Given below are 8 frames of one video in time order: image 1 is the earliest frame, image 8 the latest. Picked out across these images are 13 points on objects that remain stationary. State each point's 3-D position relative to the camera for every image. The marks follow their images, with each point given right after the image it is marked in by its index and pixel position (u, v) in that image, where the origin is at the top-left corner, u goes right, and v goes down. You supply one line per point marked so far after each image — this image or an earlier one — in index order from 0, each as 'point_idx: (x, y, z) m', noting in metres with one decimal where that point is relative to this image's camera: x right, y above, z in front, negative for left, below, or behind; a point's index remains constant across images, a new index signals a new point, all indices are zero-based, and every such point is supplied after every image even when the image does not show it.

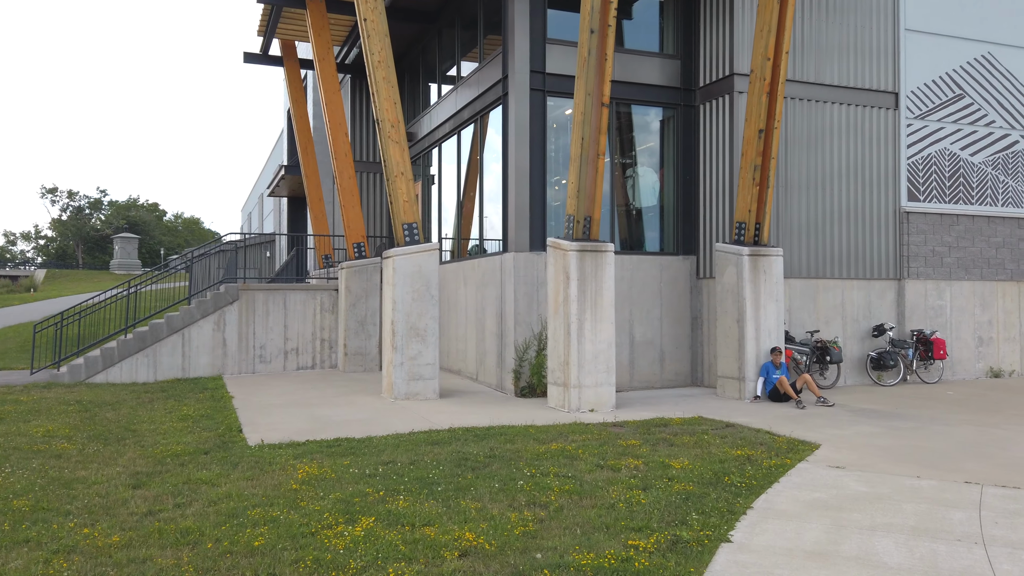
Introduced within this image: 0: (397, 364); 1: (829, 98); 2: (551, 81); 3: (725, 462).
0: (-1.7, -1.2, +11.7) m
1: (+5.5, +3.3, +13.5) m
2: (+0.7, +3.5, +13.0) m
3: (+1.9, -1.6, +7.0) m
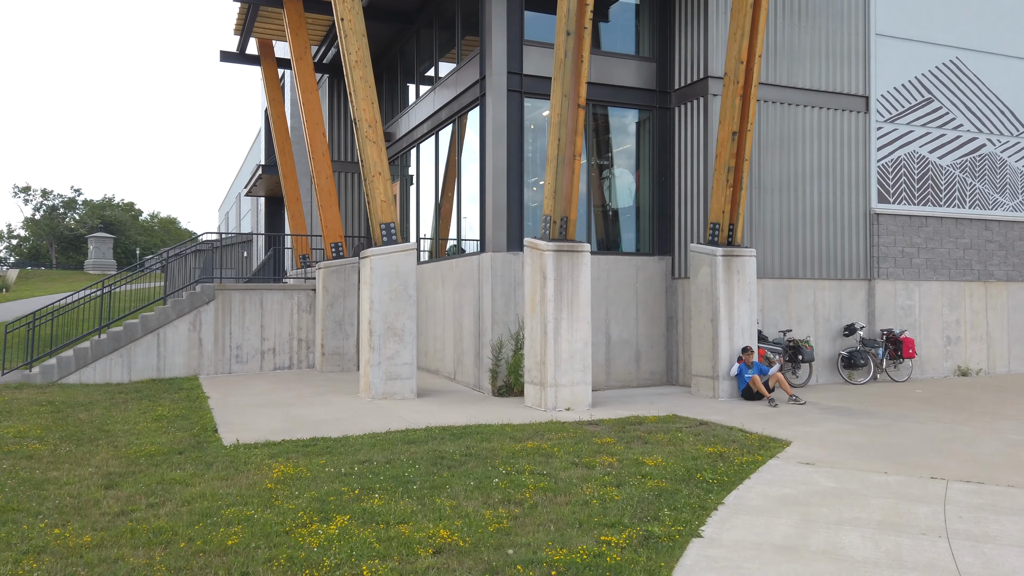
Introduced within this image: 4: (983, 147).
0: (-2.1, -1.2, +11.8) m
1: (+5.1, +3.3, +13.7) m
2: (+0.3, +3.5, +13.0) m
3: (+1.7, -1.6, +7.1) m
4: (+9.4, +2.8, +15.4) m
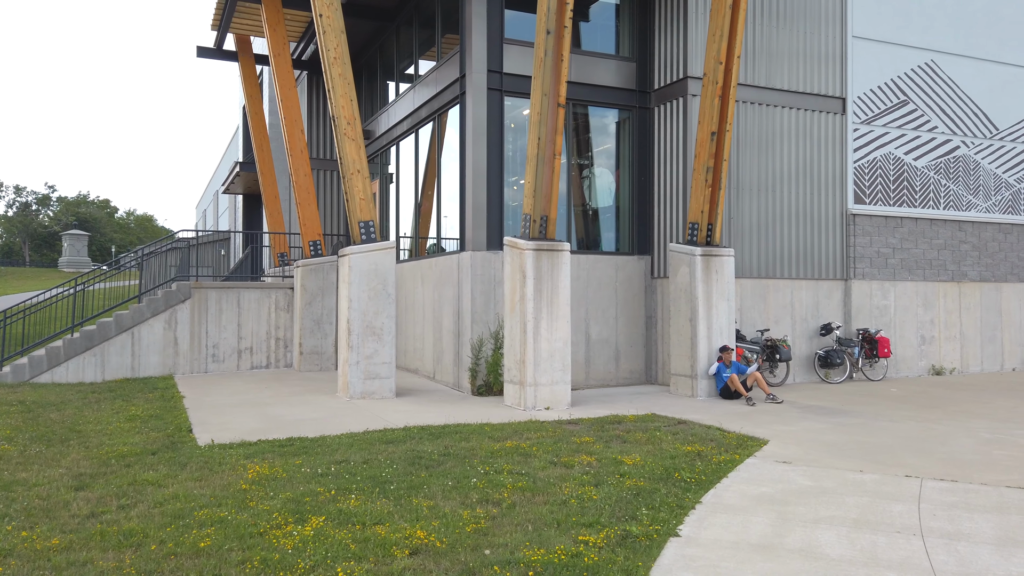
0: (-2.4, -1.1, +11.7) m
1: (+4.8, +3.3, +13.8) m
2: (-0.1, +3.5, +13.0) m
3: (+1.5, -1.6, +7.1) m
4: (+9.0, +2.8, +15.6) m
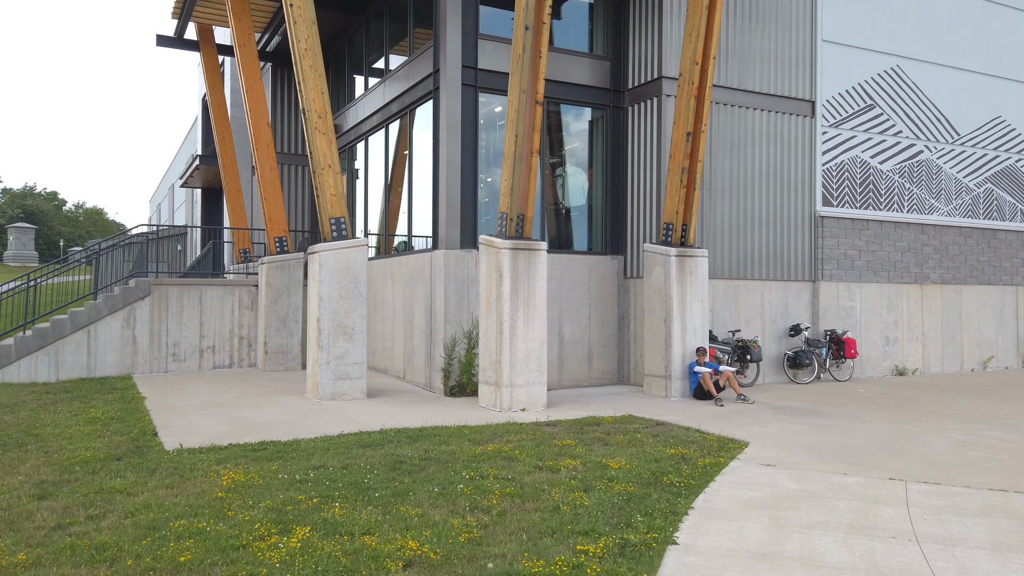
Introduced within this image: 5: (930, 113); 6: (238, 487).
0: (-2.8, -1.1, +11.4) m
1: (+4.3, +3.3, +13.9) m
2: (-0.5, +3.5, +12.8) m
3: (+1.4, -1.6, +7.0) m
4: (+8.4, +2.8, +15.9) m
5: (+8.8, +3.7, +16.2) m
6: (-2.1, -1.5, +6.0) m
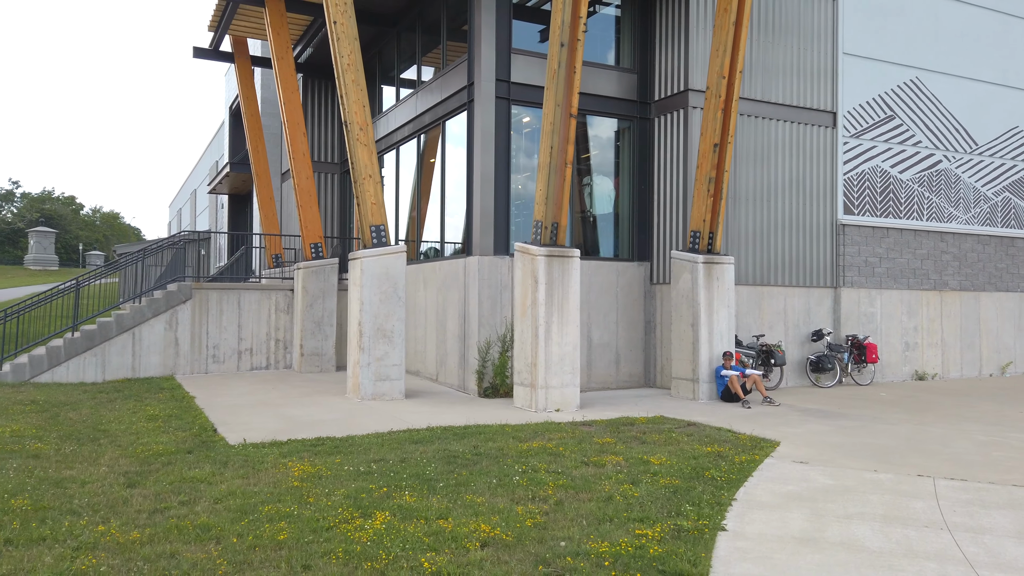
0: (-2.3, -1.2, +11.9) m
1: (+4.9, +3.2, +14.3) m
2: (+0.1, +3.4, +13.3) m
3: (+1.8, -1.6, +7.5) m
4: (+9.0, +2.6, +16.2) m
5: (+9.3, +3.5, +16.5) m
6: (-1.7, -1.6, +6.5) m
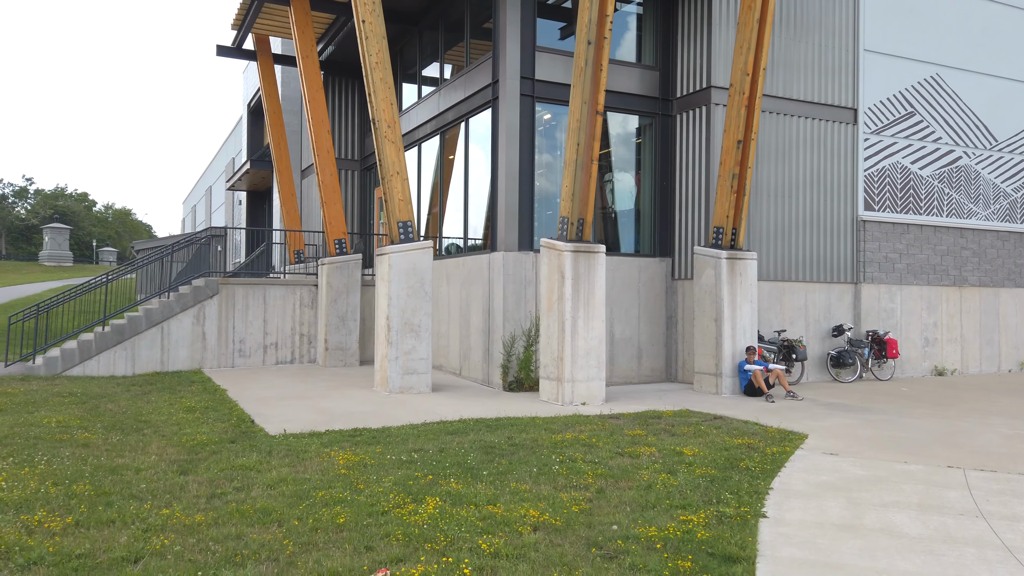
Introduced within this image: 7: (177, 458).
0: (-1.9, -1.1, +12.1) m
1: (+5.3, +3.3, +14.4) m
2: (+0.5, +3.5, +13.5) m
3: (+2.2, -1.6, +7.6) m
4: (+9.5, +2.7, +16.3) m
5: (+9.8, +3.6, +16.6) m
6: (-1.3, -1.5, +6.7) m
7: (-3.0, -1.5, +7.0) m
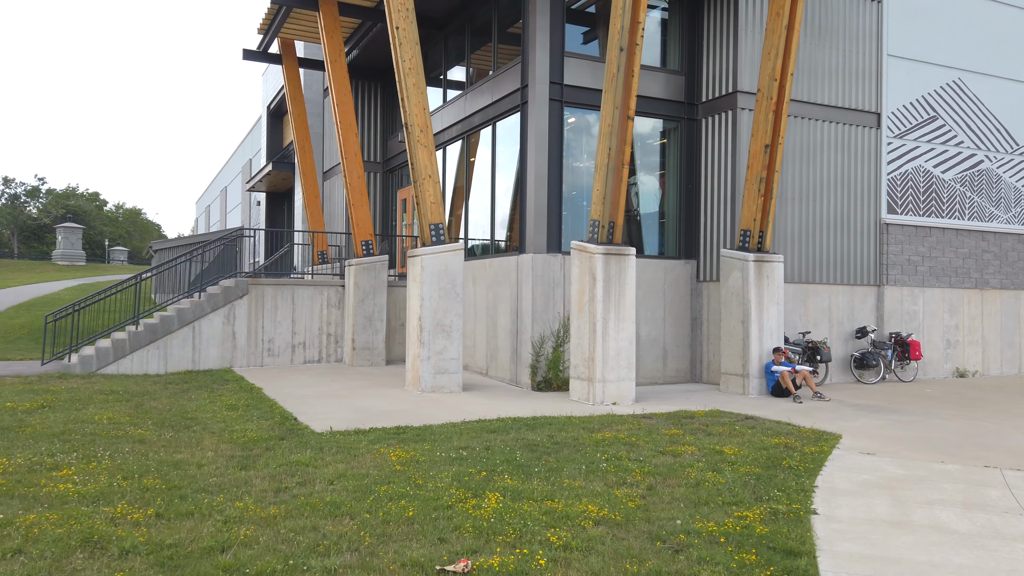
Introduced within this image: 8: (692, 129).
0: (-1.4, -1.1, +12.3) m
1: (+5.8, +3.2, +14.5) m
2: (+1.0, +3.5, +13.6) m
3: (+2.6, -1.6, +7.8) m
4: (+10.0, +2.7, +16.4) m
5: (+10.3, +3.5, +16.7) m
6: (-0.9, -1.6, +6.9) m
7: (-2.6, -1.6, +7.2) m
8: (+3.5, +3.0, +14.7) m
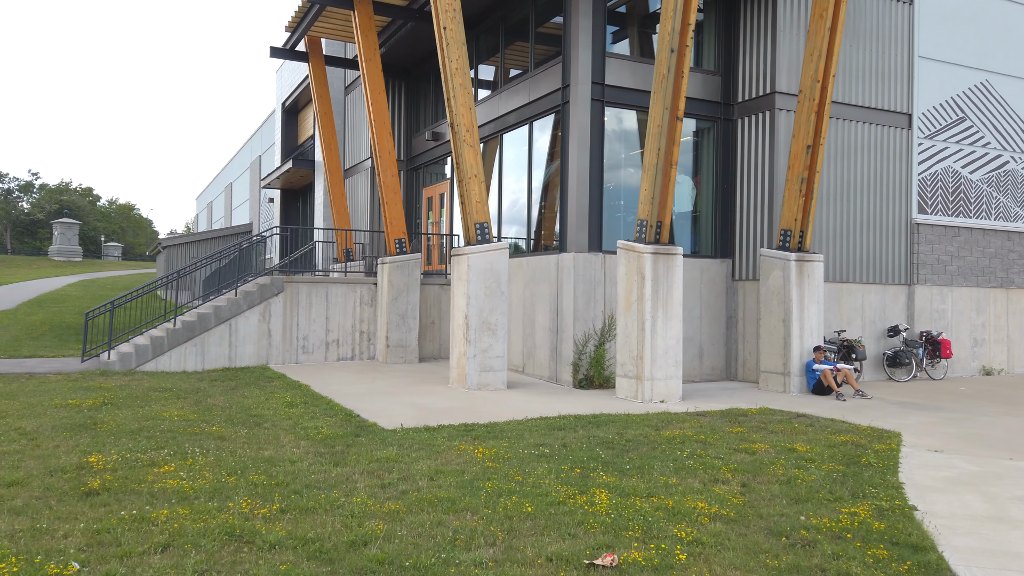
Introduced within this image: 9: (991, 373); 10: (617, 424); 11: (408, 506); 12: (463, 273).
0: (-0.7, -1.1, +12.4) m
1: (+6.5, +3.3, +14.7) m
2: (+1.7, +3.5, +13.8) m
3: (+3.4, -1.6, +7.9) m
4: (+10.7, +2.7, +16.6) m
5: (+11.0, +3.6, +16.9) m
6: (-0.1, -1.5, +7.0) m
7: (-1.8, -1.5, +7.3) m
8: (+4.2, +3.1, +14.9) m
9: (+10.2, -1.8, +16.4) m
10: (+1.2, -1.6, +8.9) m
11: (-0.7, -1.5, +5.4) m
12: (-0.8, +0.2, +12.5) m
